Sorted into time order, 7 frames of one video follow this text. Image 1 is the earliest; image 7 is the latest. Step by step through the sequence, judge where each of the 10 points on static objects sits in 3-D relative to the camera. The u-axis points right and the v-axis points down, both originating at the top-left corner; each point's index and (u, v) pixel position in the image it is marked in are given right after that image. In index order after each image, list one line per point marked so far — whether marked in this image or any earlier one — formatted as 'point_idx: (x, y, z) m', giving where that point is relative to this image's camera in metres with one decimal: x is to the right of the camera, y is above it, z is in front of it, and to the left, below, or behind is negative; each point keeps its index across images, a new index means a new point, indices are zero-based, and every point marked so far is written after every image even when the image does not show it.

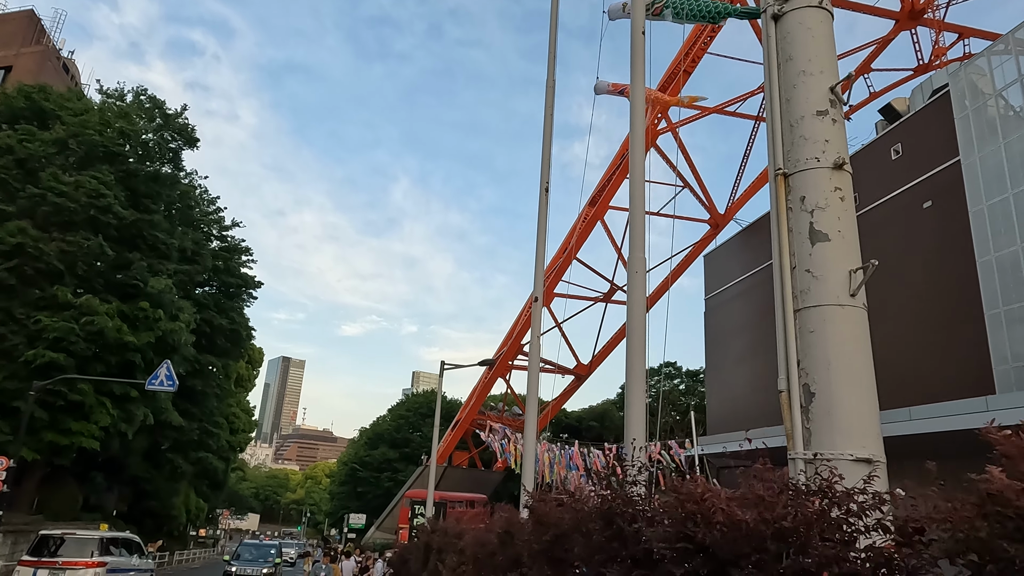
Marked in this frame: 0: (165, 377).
0: (-7.3, -1.9, +13.9) m
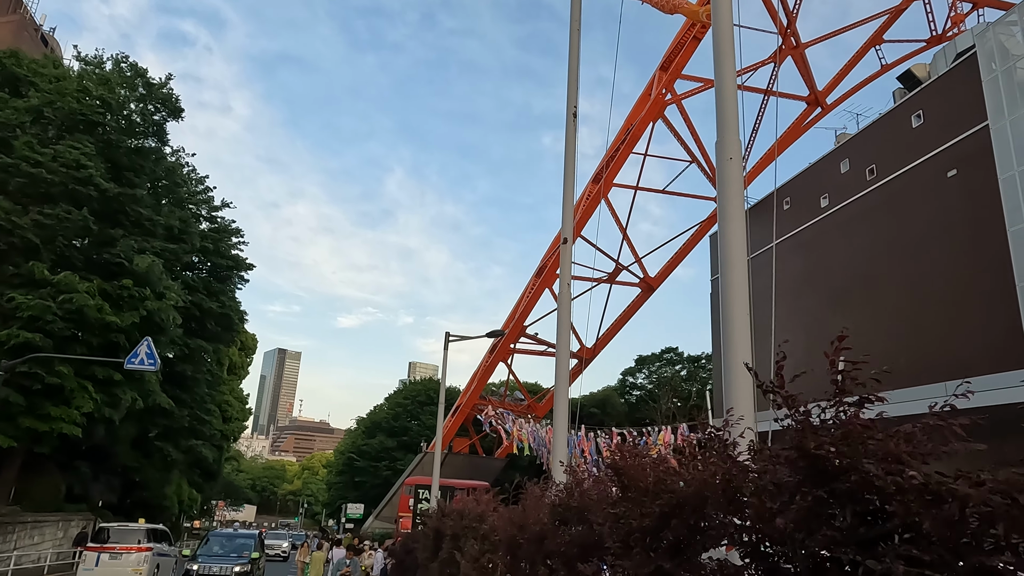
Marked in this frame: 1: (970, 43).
0: (-7.1, -1.3, +12.9) m
1: (+13.6, +7.3, +19.7) m
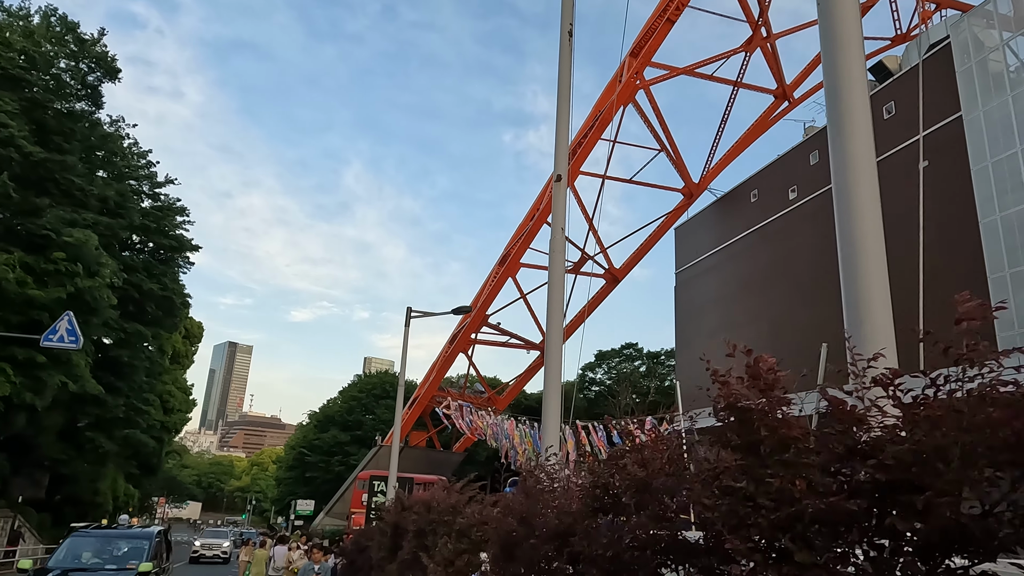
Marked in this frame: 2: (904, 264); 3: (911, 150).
0: (-7.7, -0.8, +11.5) m
1: (+12.7, +7.5, +19.6) m
2: (+11.2, +0.7, +18.9) m
3: (+11.6, +4.0, +19.3) m
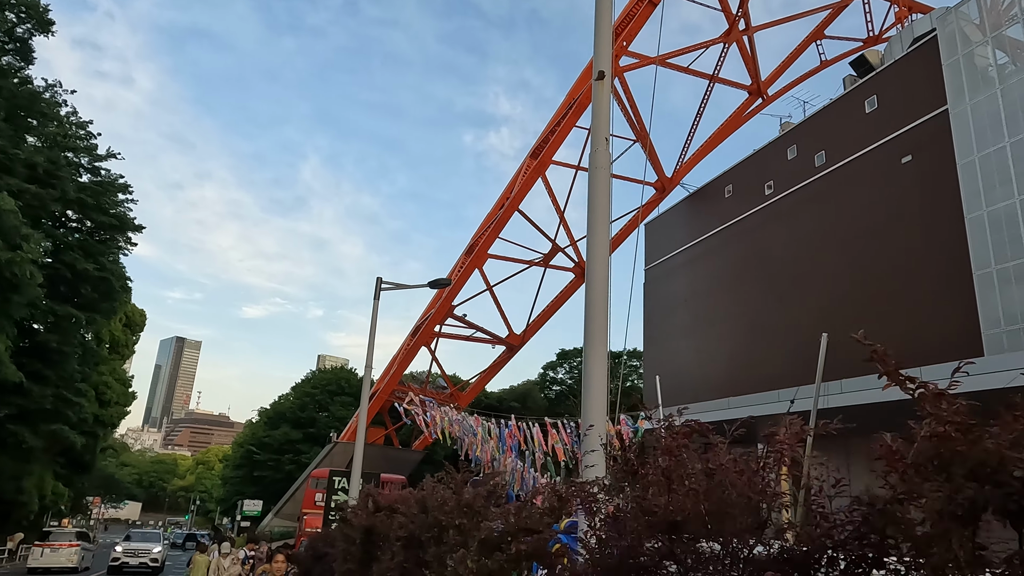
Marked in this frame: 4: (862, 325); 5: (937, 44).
0: (-8.0, -0.2, +9.9) m
1: (+12.0, +7.5, +19.2) m
2: (+10.4, +0.8, +18.5) m
3: (+10.8, +4.1, +18.9) m
4: (+9.9, -1.1, +18.8) m
5: (+11.6, +6.6, +18.1) m
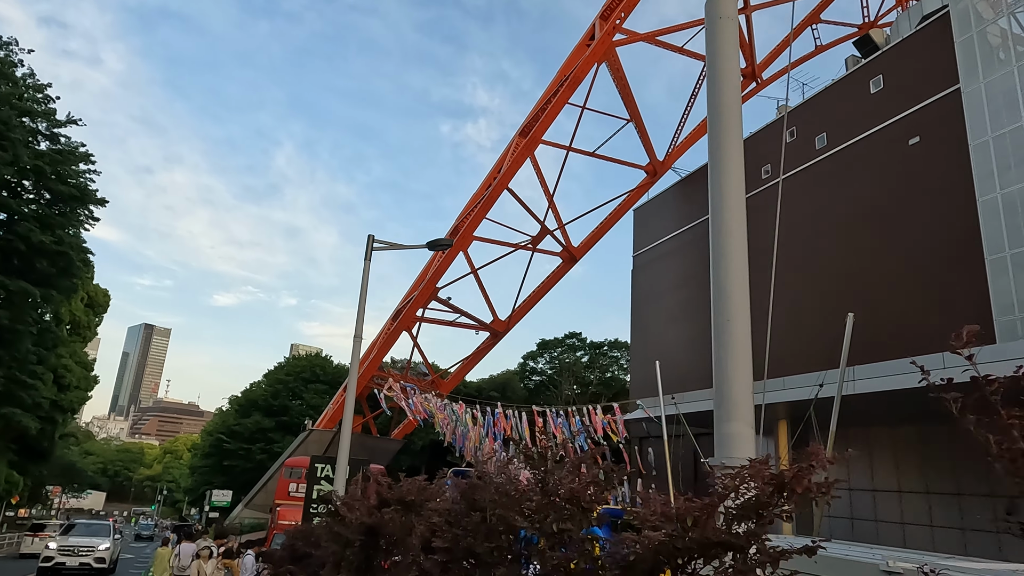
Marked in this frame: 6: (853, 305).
0: (-7.9, +0.3, +8.6) m
1: (+11.8, +7.9, +18.6) m
2: (+10.1, +1.2, +17.8) m
3: (+10.6, +4.4, +18.2) m
4: (+9.6, -0.7, +18.2) m
5: (+11.4, +7.0, +17.4) m
6: (+9.5, -0.5, +18.6) m
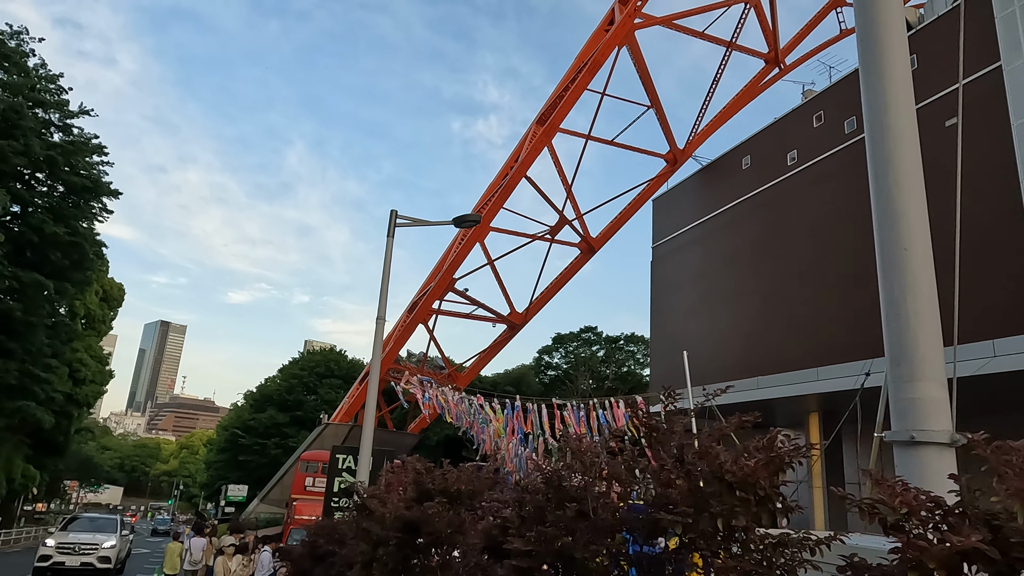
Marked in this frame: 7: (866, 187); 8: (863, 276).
0: (-7.6, +0.5, +8.2) m
1: (+12.3, +8.2, +17.8) m
2: (+10.6, +1.5, +17.1) m
3: (+11.1, +4.8, +17.5) m
4: (+10.2, -0.4, +17.5) m
5: (+11.9, +7.3, +16.7) m
6: (+10.1, -0.1, +17.9) m
7: (+10.2, +2.9, +19.3) m
8: (+9.9, +0.3, +18.8) m
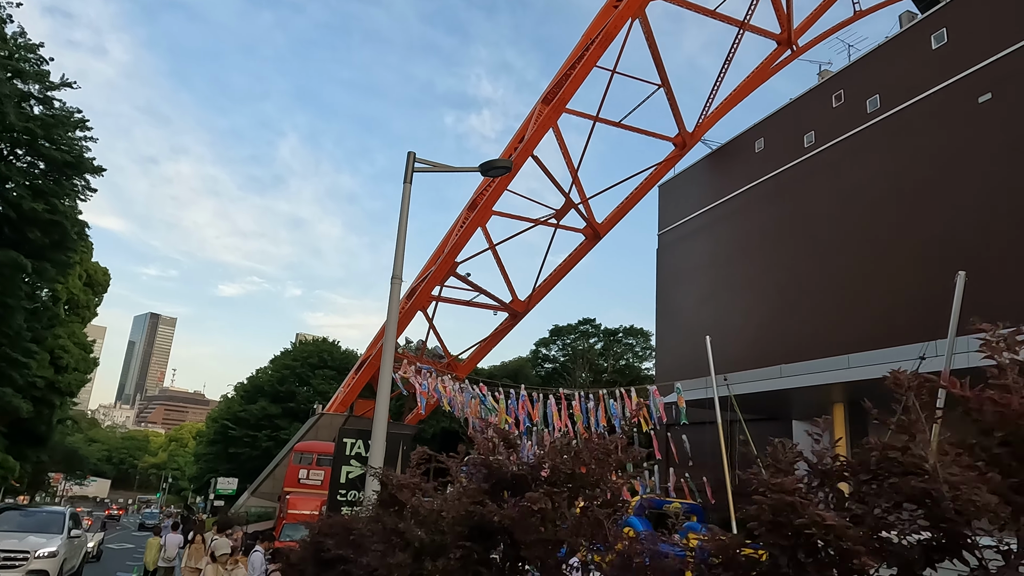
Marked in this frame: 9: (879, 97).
0: (-7.3, +1.0, +7.1) m
1: (+12.6, +8.6, +16.9) m
2: (+10.9, +1.8, +16.2) m
3: (+11.4, +5.1, +16.6) m
4: (+10.3, 0.0, +16.7) m
5: (+12.2, +7.6, +15.8) m
6: (+10.2, +0.2, +17.1) m
7: (+10.4, +3.3, +18.4) m
8: (+10.0, +0.7, +17.9) m
9: (+10.6, +5.5, +19.2) m
